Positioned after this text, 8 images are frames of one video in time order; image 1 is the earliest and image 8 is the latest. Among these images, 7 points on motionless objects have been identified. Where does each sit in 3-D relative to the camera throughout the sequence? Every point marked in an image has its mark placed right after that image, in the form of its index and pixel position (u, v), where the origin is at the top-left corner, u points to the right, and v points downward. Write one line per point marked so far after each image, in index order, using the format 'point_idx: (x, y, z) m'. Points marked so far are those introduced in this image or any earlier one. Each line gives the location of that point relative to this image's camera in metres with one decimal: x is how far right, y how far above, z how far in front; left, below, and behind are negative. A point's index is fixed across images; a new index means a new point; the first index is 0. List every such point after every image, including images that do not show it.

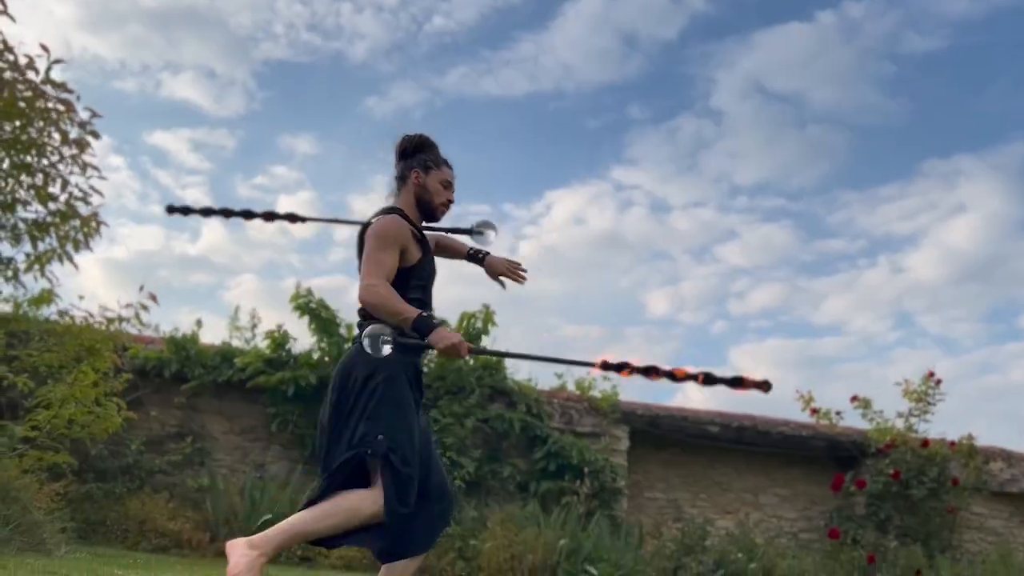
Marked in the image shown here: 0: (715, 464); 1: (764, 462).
0: (+2.2, -1.9, +9.8) m
1: (+2.8, -1.9, +9.9) m
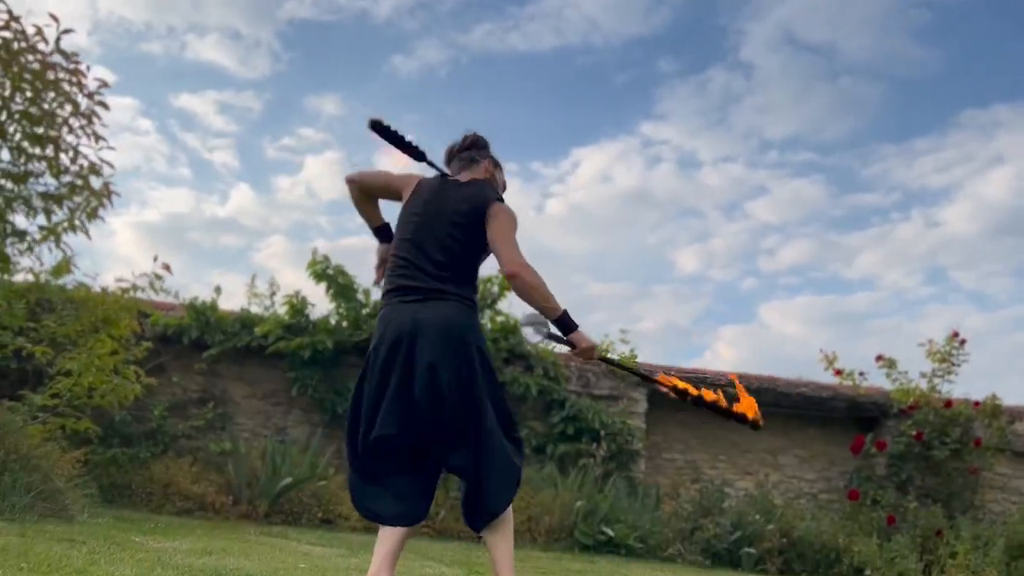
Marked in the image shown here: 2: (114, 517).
0: (+2.4, -1.5, +9.8) m
1: (+3.0, -1.5, +9.9) m
2: (-2.8, -1.6, +6.3) m
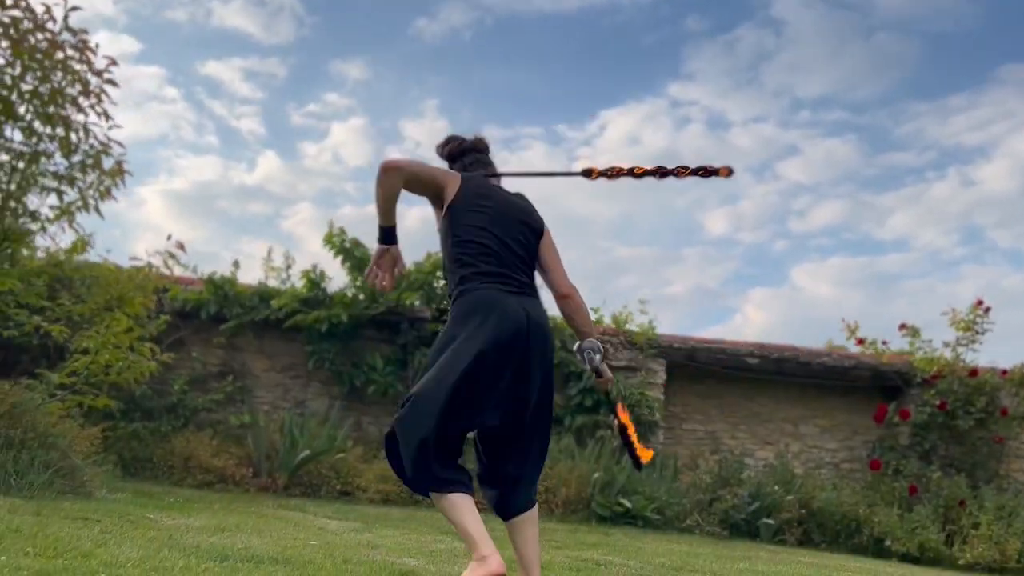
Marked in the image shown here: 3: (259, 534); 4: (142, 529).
0: (+2.7, -1.2, +9.7) m
1: (+3.2, -1.2, +9.8) m
2: (-2.7, -1.5, +6.4) m
3: (-1.4, -1.3, +4.8) m
4: (-1.8, -1.2, +4.3) m
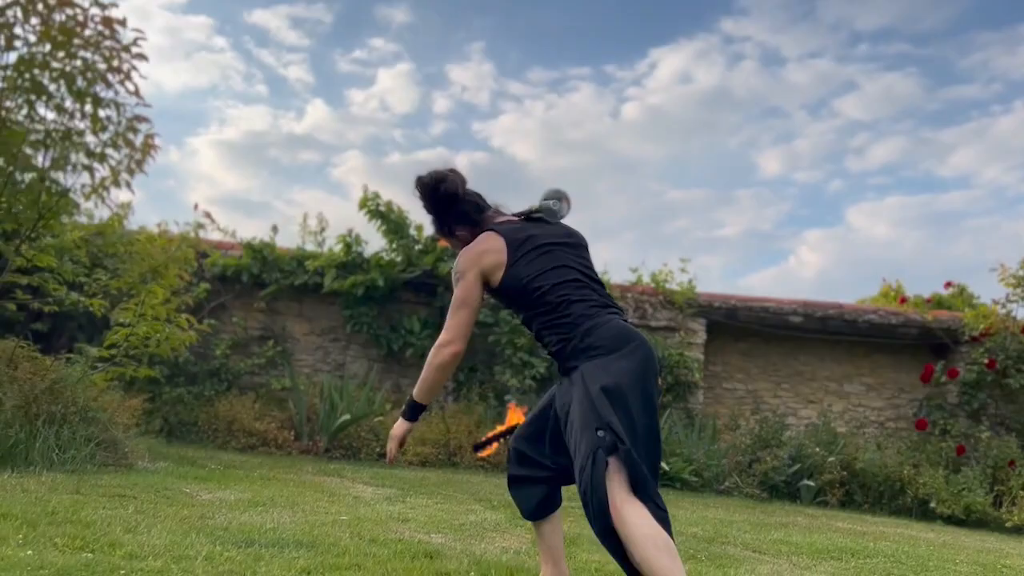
0: (+3.1, -0.7, +9.5) m
1: (+3.7, -0.7, +9.6) m
2: (-2.5, -1.3, +6.5) m
3: (-1.2, -1.2, +4.9) m
4: (-1.7, -1.1, +4.4) m
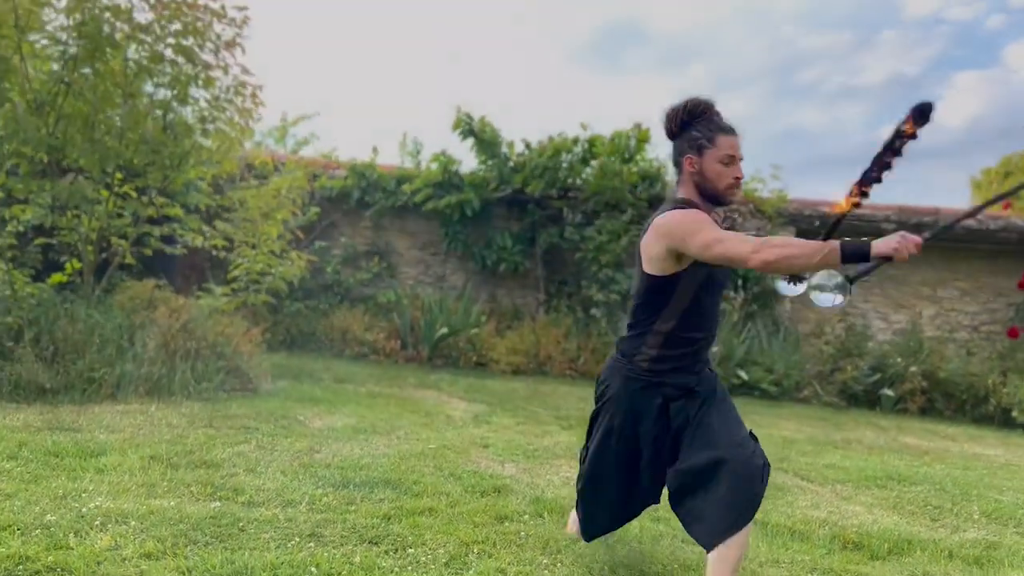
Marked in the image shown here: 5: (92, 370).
0: (+4.1, +0.3, +9.5) m
1: (+4.6, +0.4, +9.5) m
2: (-1.8, -0.7, +7.4) m
3: (-0.8, -0.9, +5.7) m
4: (-1.3, -0.9, +5.2) m
5: (-2.8, -0.5, +5.8) m
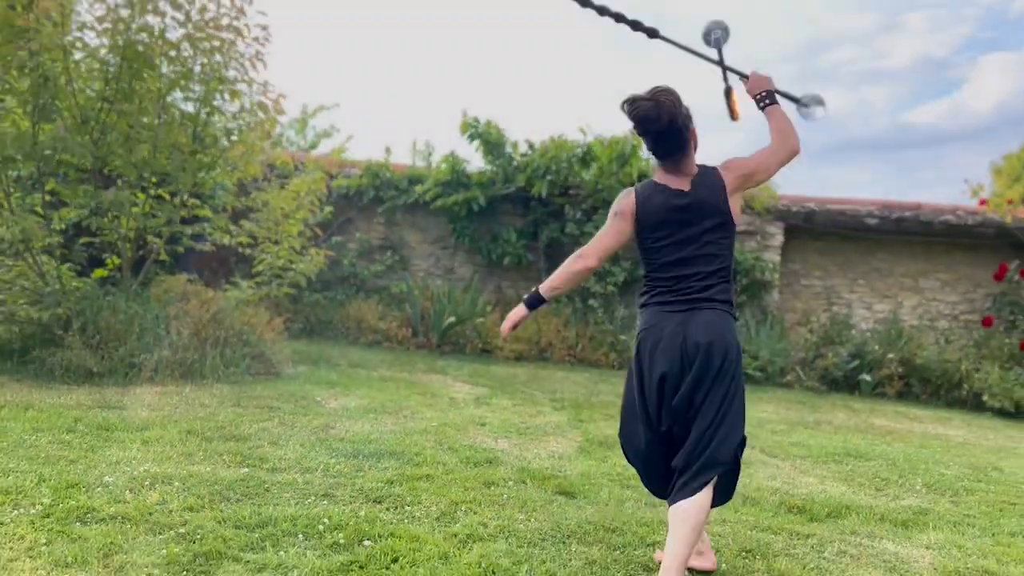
0: (+4.1, +0.4, +10.1) m
1: (+4.7, +0.4, +10.0) m
2: (-1.8, -0.7, +8.1) m
3: (-0.8, -0.9, +6.4) m
4: (-1.3, -0.9, +5.9) m
5: (-2.8, -0.5, +6.6) m
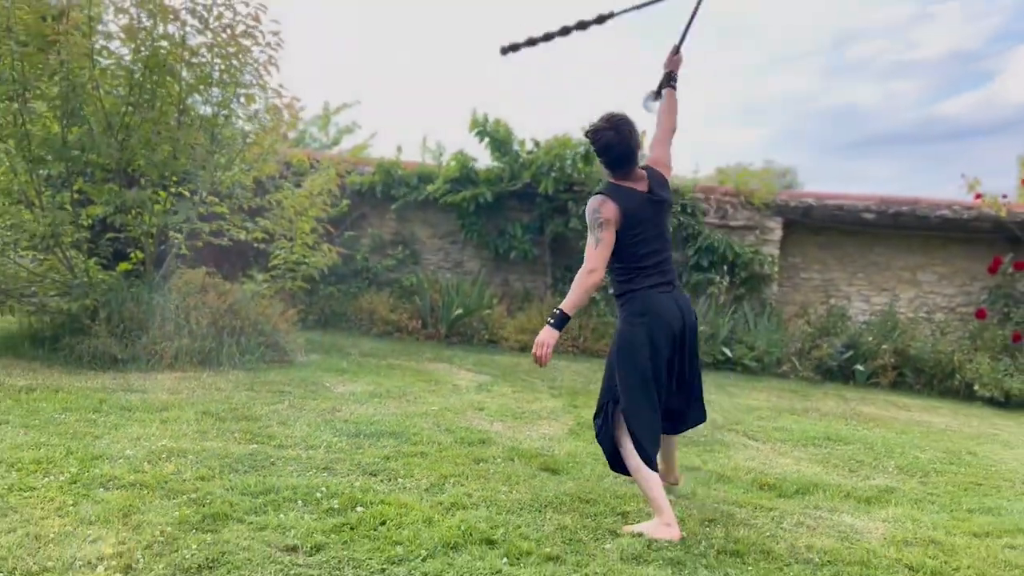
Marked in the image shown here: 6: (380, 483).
0: (+4.2, +0.5, +10.3) m
1: (+4.8, +0.5, +10.3) m
2: (-1.8, -0.6, +8.6) m
3: (-0.8, -0.8, +6.7) m
4: (-1.4, -0.8, +6.3) m
5: (-2.8, -0.4, +7.0) m
6: (-0.7, -1.0, +4.5) m
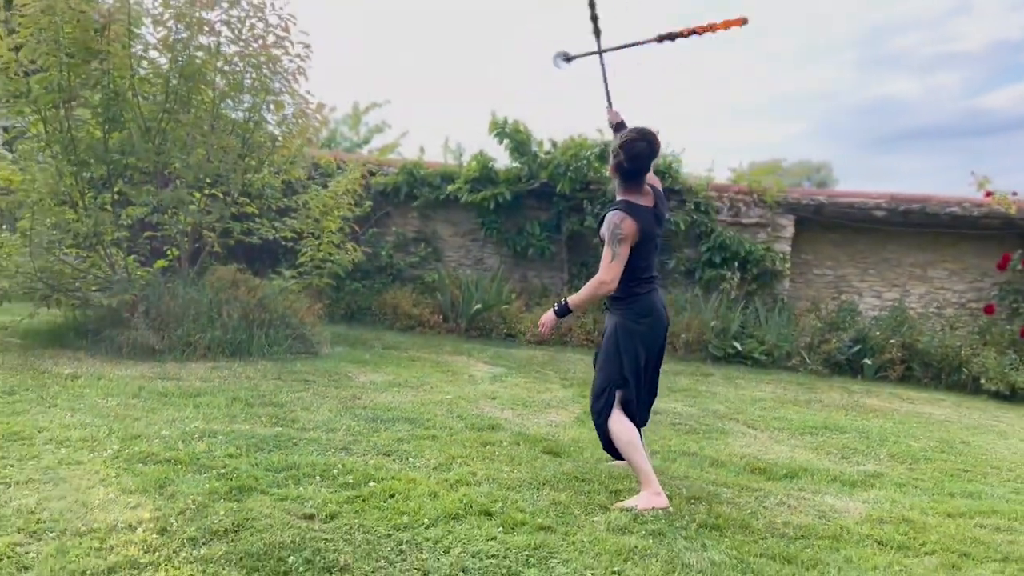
0: (+4.4, +0.5, +10.5) m
1: (+5.0, +0.6, +10.4) m
2: (-1.6, -0.6, +9.0) m
3: (-0.8, -0.8, +7.1) m
4: (-1.3, -0.8, +6.8) m
5: (-2.7, -0.4, +7.5) m
6: (-0.7, -1.0, +4.9) m
